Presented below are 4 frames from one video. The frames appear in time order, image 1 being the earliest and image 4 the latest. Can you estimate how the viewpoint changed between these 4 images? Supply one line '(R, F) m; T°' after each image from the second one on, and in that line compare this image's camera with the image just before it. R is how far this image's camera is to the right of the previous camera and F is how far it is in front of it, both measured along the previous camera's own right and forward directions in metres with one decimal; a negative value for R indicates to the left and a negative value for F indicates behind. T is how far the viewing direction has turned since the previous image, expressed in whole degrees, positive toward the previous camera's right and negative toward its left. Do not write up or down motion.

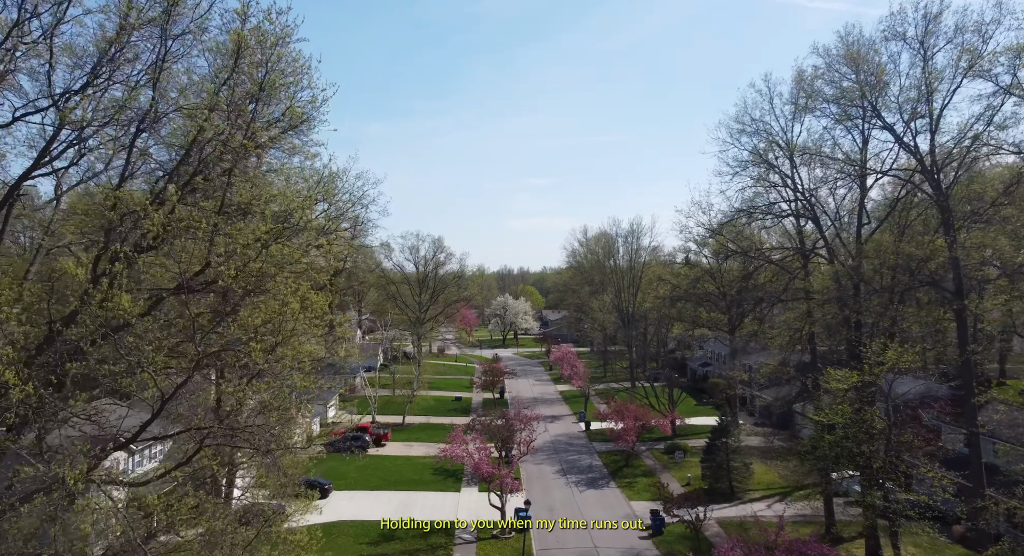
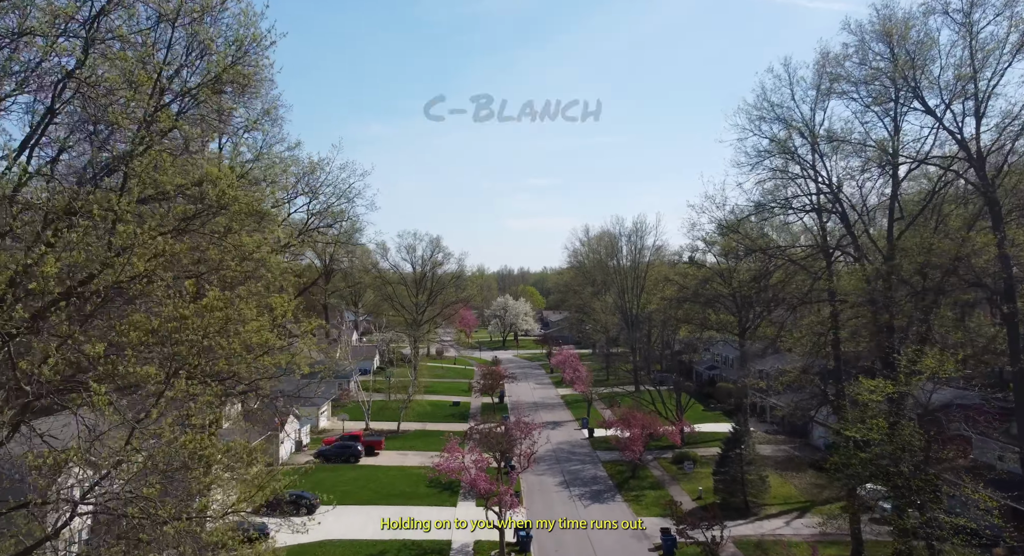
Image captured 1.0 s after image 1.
(0.0, +1.6) m; 0°
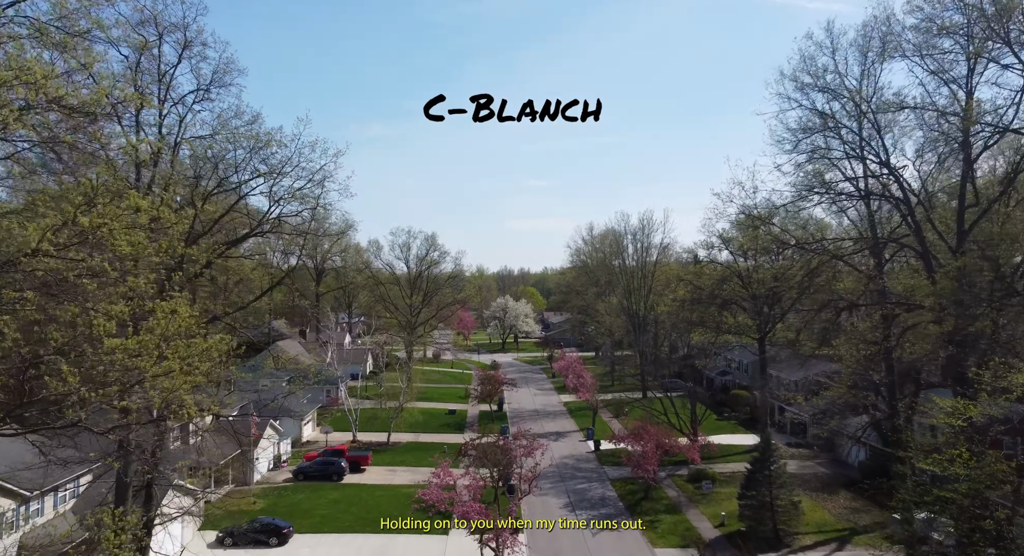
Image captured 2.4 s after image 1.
(0.0, +2.6) m; 0°
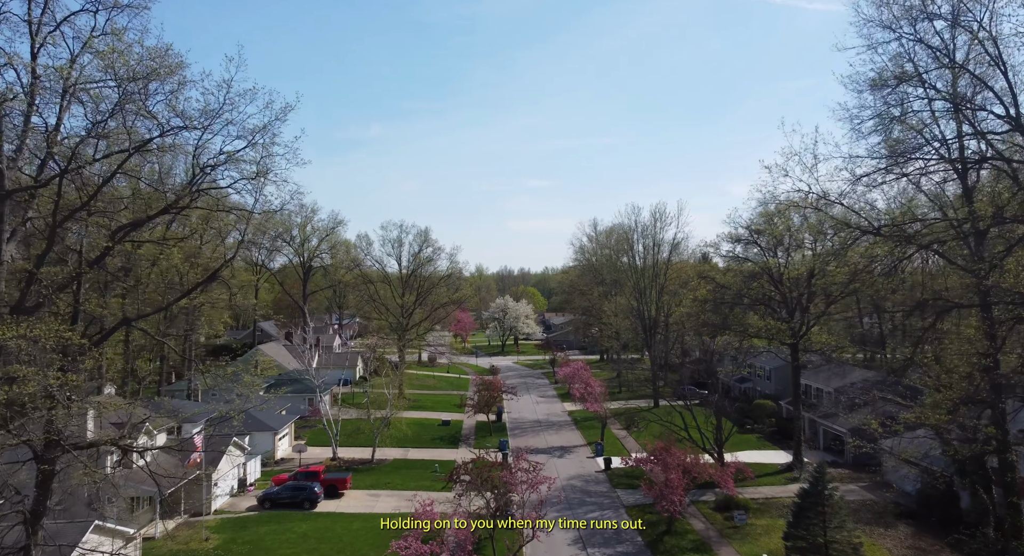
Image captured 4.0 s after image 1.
(0.0, +3.5) m; 0°
